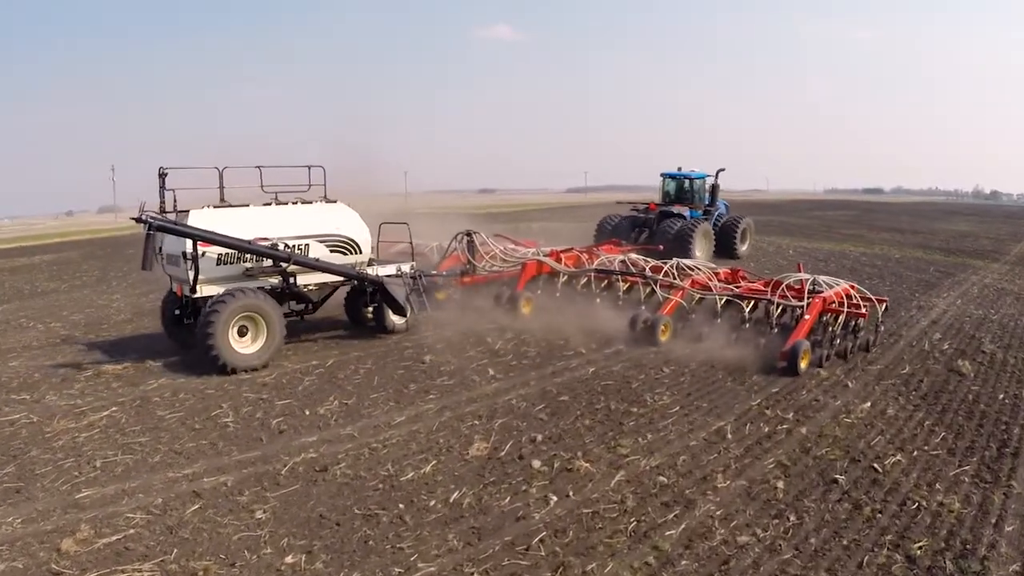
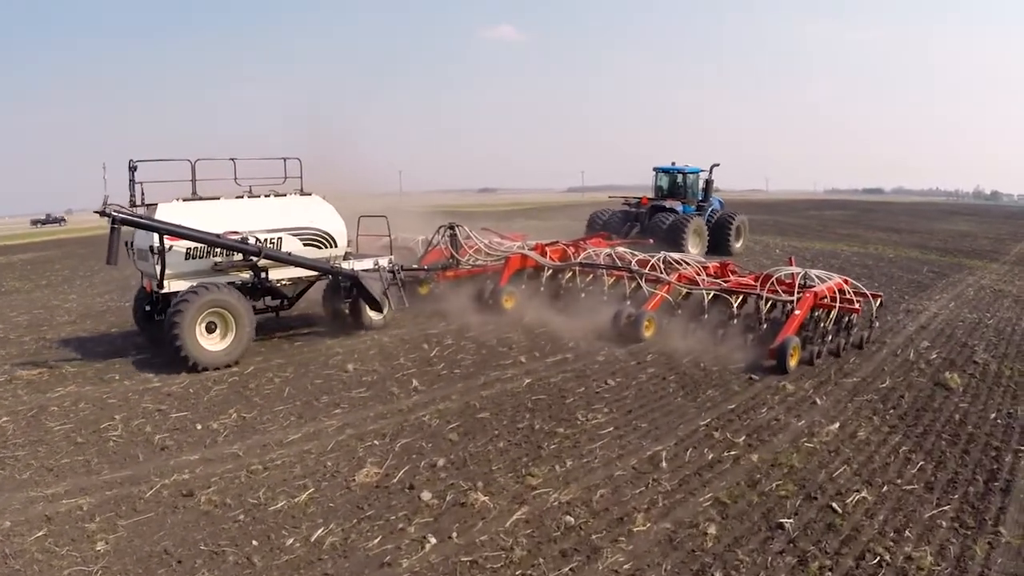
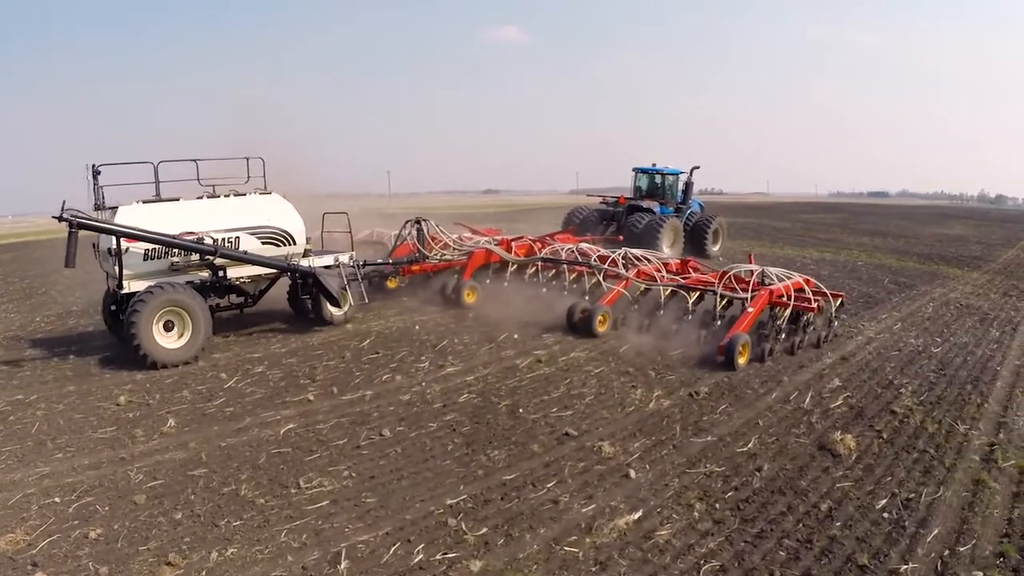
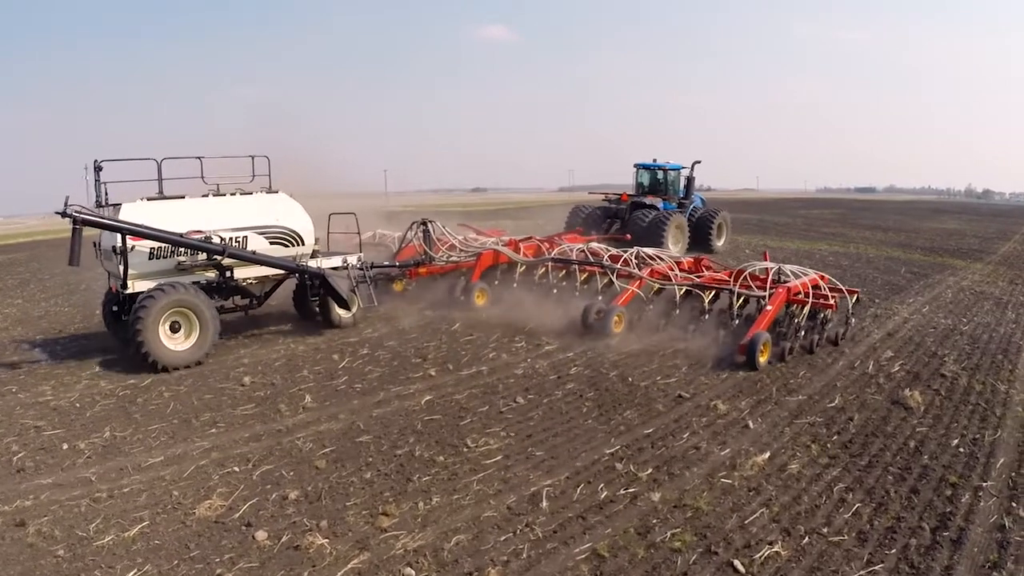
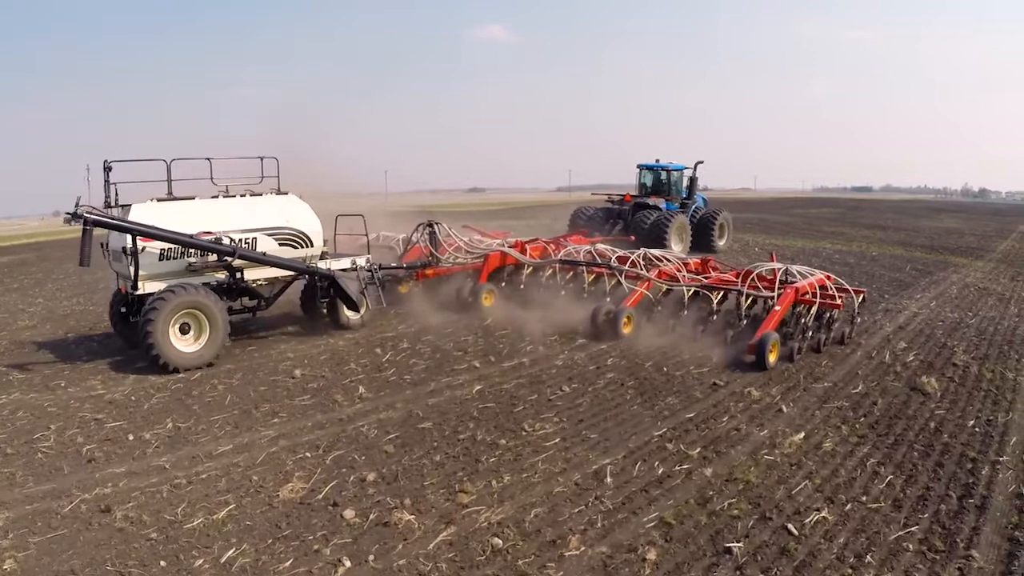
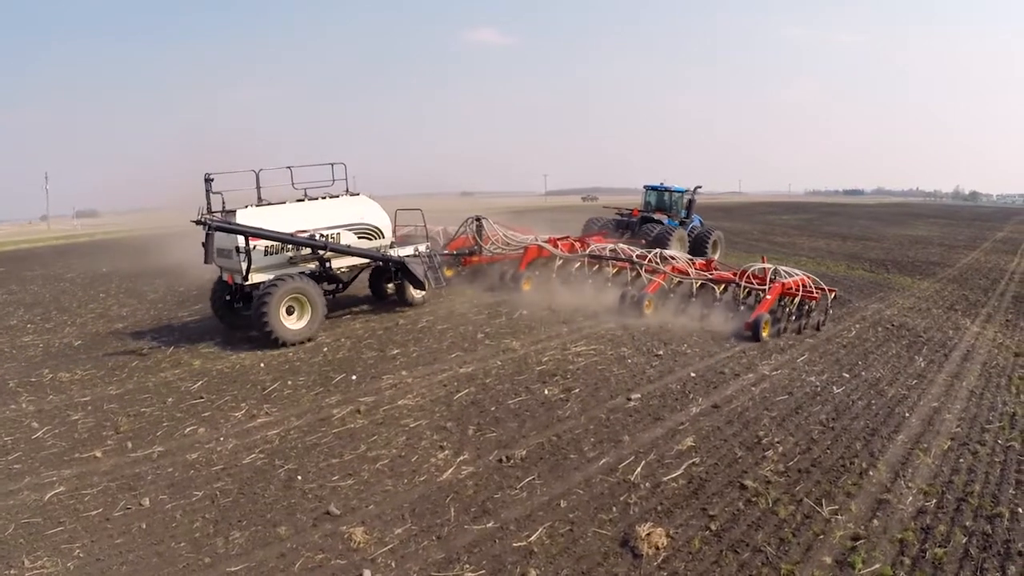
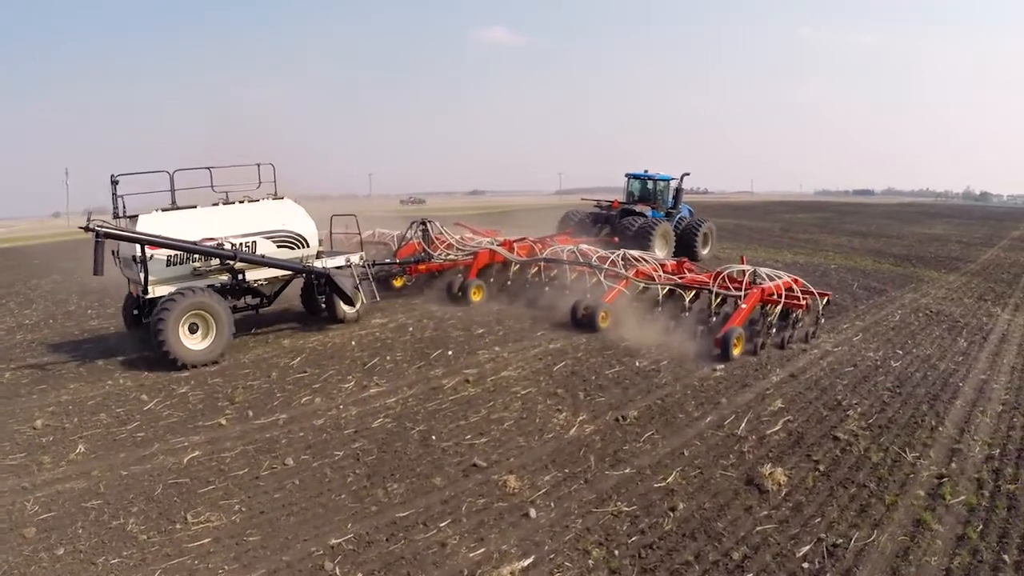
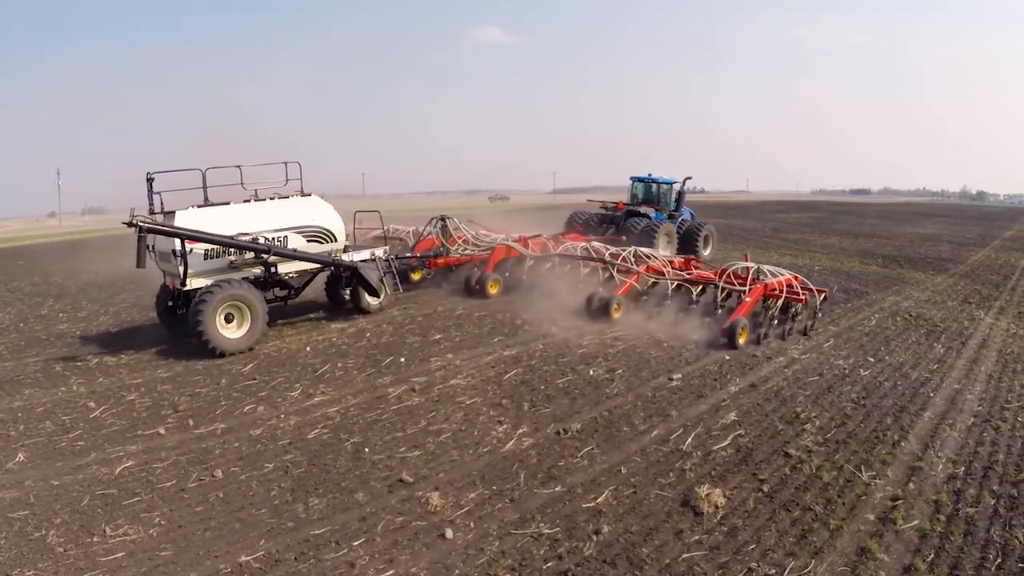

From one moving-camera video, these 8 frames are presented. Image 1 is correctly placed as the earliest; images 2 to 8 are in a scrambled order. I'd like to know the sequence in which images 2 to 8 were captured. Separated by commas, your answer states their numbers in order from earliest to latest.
2, 5, 4, 3, 7, 8, 6
